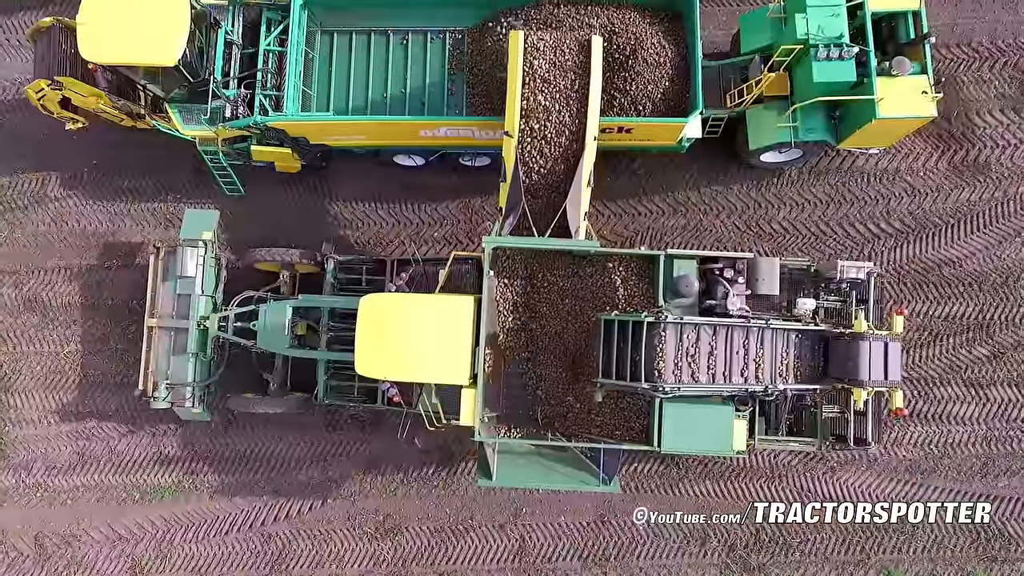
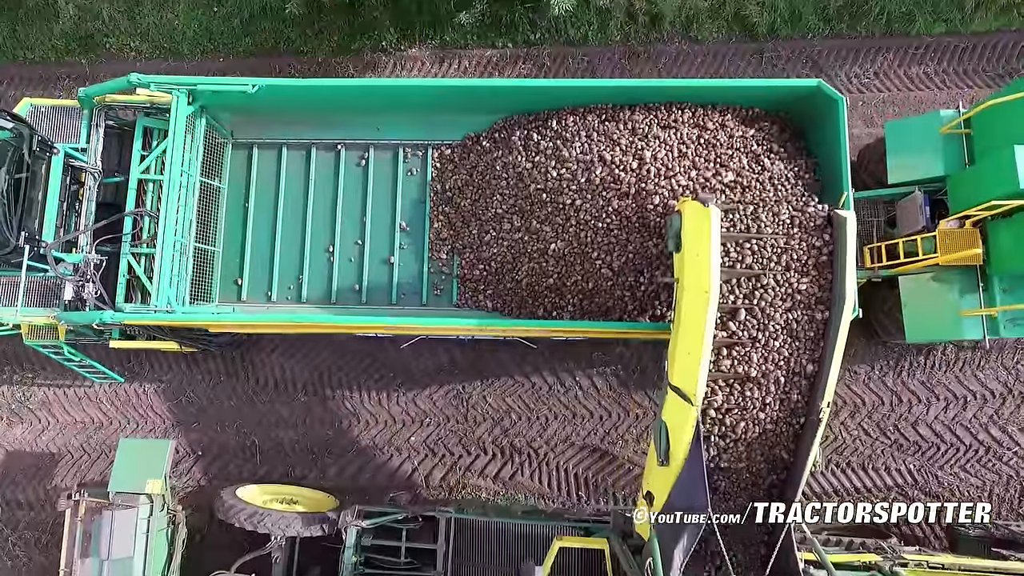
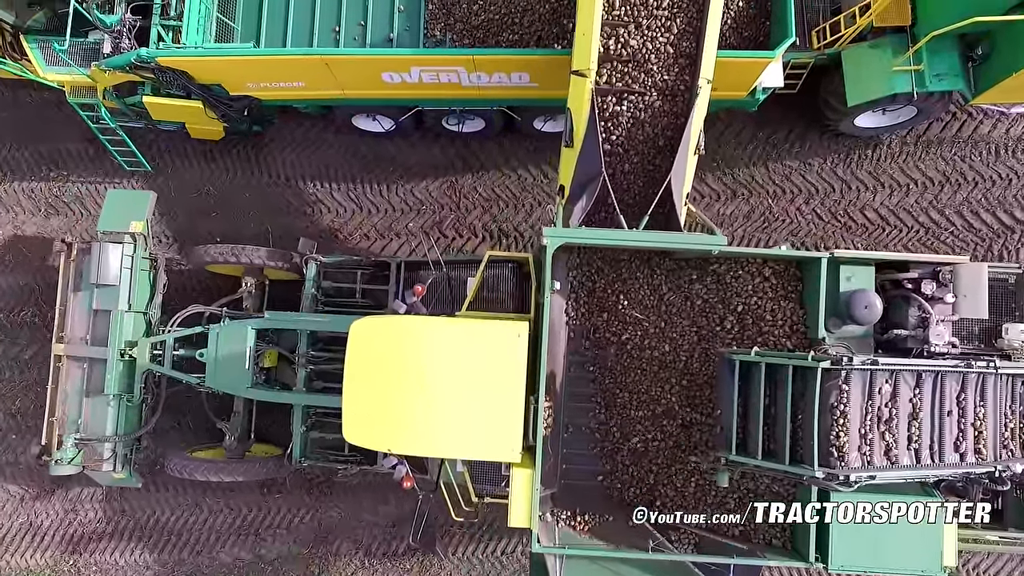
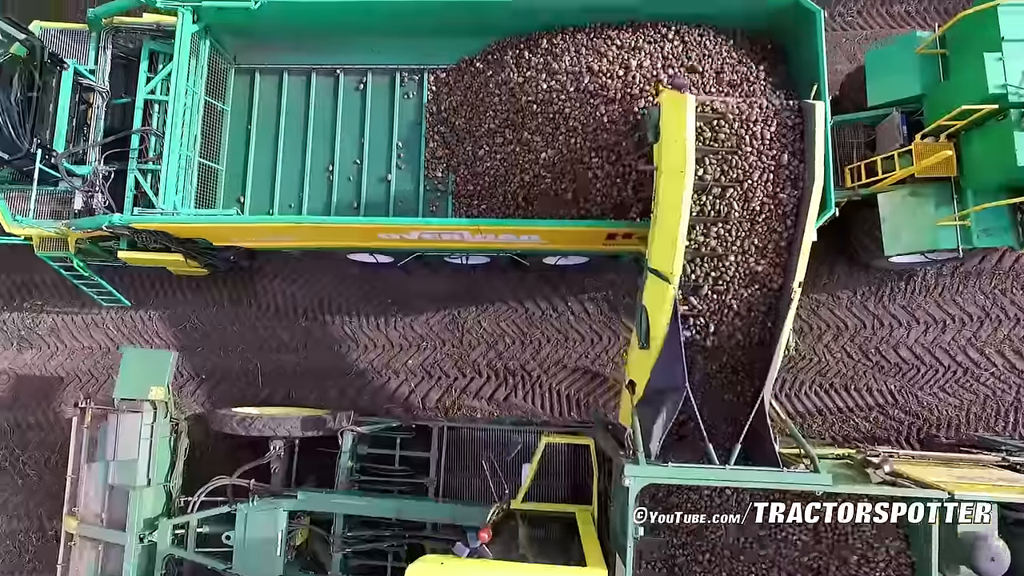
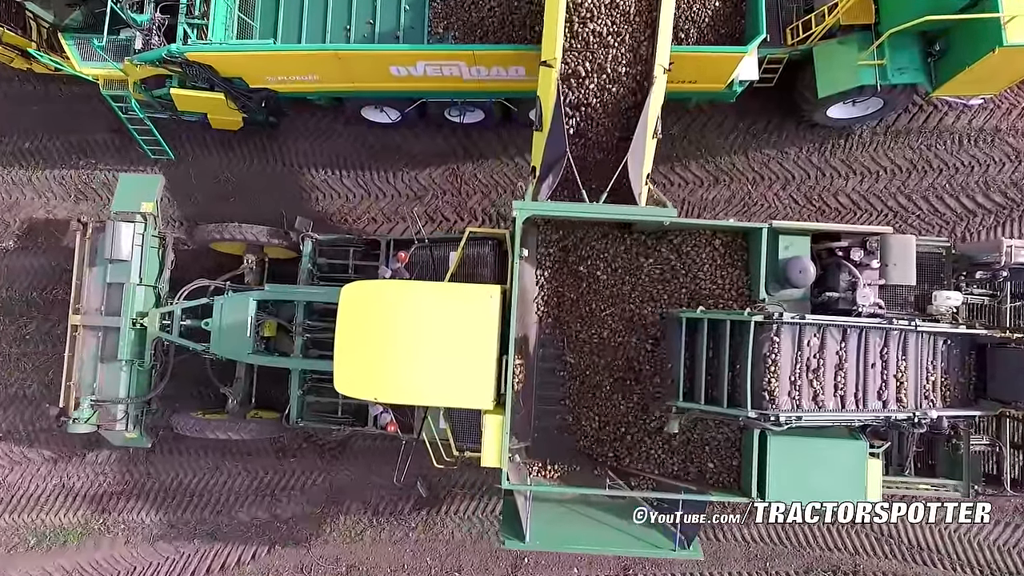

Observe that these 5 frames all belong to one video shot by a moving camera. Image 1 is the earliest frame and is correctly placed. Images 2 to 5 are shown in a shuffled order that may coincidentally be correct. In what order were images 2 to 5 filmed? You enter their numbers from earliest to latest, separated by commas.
5, 3, 4, 2
